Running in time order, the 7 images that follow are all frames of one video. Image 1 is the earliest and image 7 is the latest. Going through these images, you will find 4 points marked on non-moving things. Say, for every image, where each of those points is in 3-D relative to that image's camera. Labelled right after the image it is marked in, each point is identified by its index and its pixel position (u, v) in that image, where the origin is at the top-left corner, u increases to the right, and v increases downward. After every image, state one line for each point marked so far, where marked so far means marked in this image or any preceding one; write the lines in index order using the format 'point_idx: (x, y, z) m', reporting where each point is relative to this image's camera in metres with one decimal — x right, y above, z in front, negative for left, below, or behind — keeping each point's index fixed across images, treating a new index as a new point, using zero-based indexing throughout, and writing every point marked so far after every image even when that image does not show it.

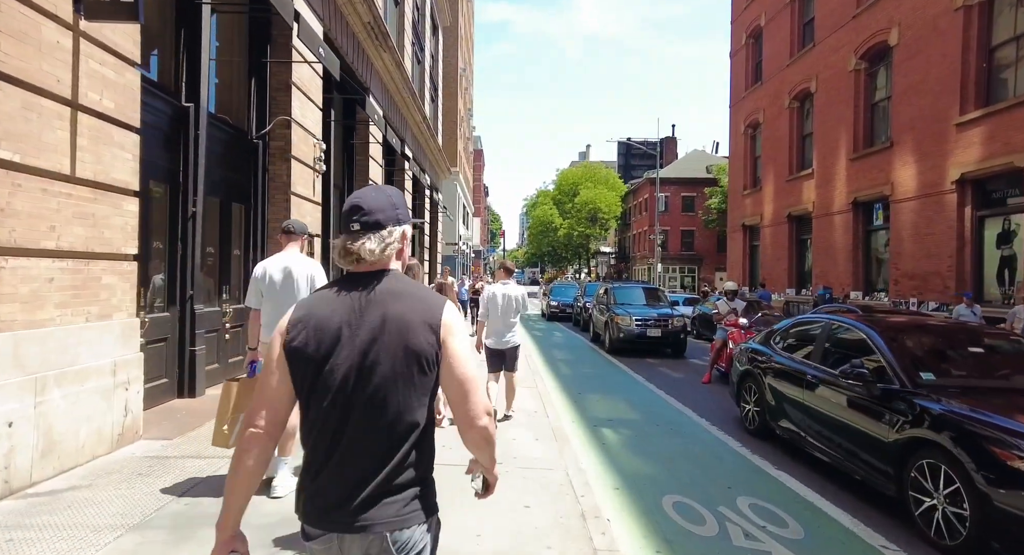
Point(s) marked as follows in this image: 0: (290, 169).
0: (-3.3, +1.6, +9.4) m
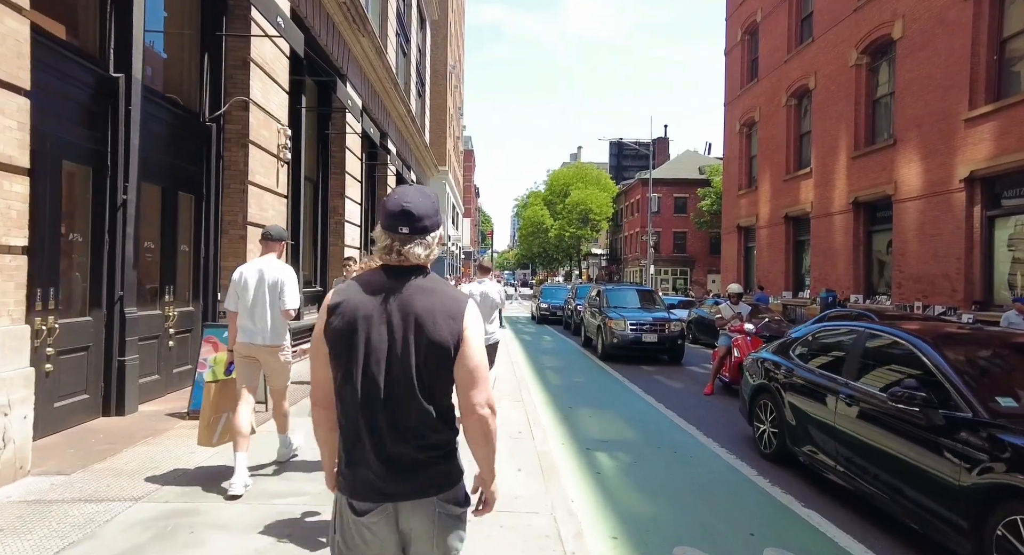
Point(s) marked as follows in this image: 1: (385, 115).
0: (-3.5, +1.6, +8.4) m
1: (-3.9, +4.8, +19.0) m
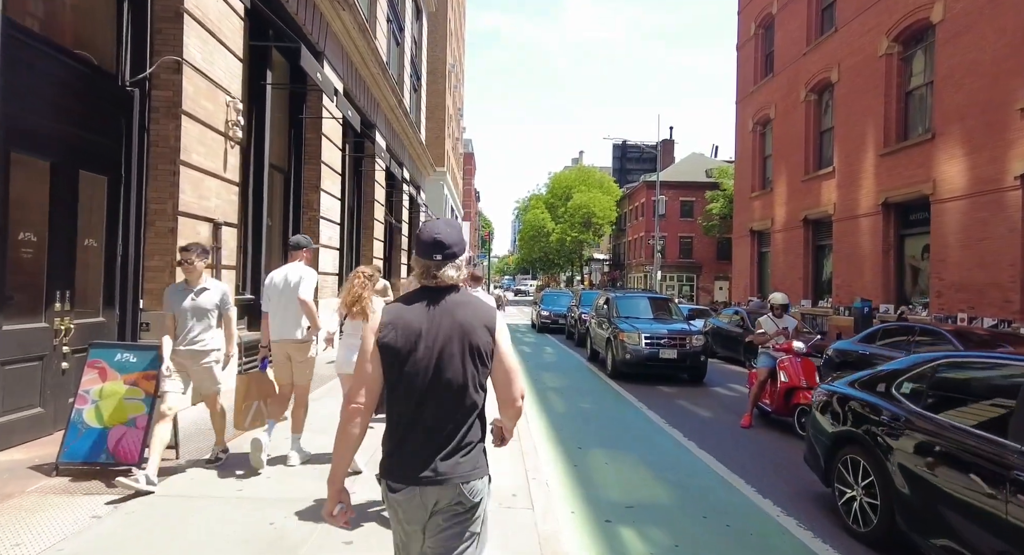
0: (-3.5, +1.6, +6.8) m
1: (-3.9, +4.7, +17.4) m
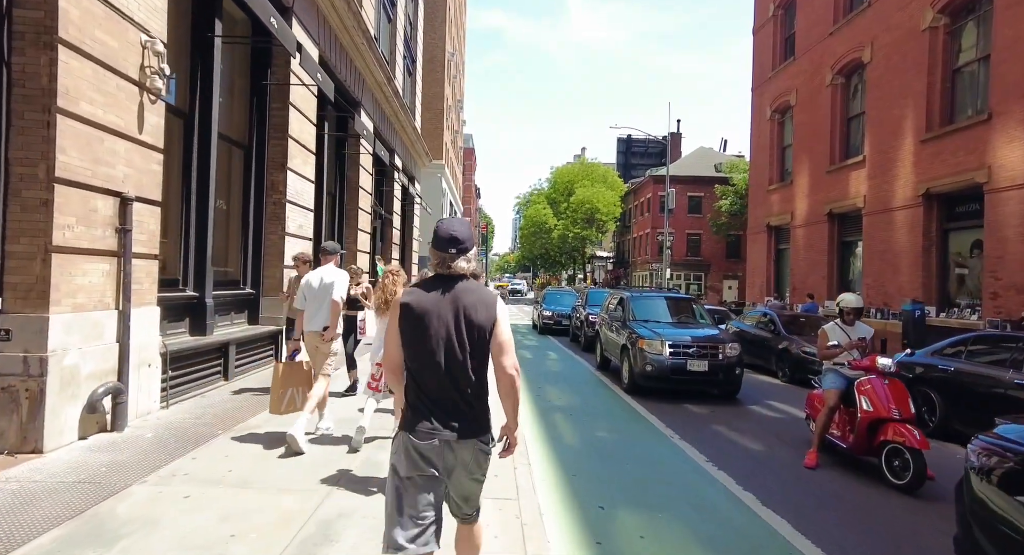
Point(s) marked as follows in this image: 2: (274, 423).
0: (-3.5, +1.6, +5.0) m
1: (-3.8, +4.8, +15.5) m
2: (-2.5, -1.5, +6.7) m
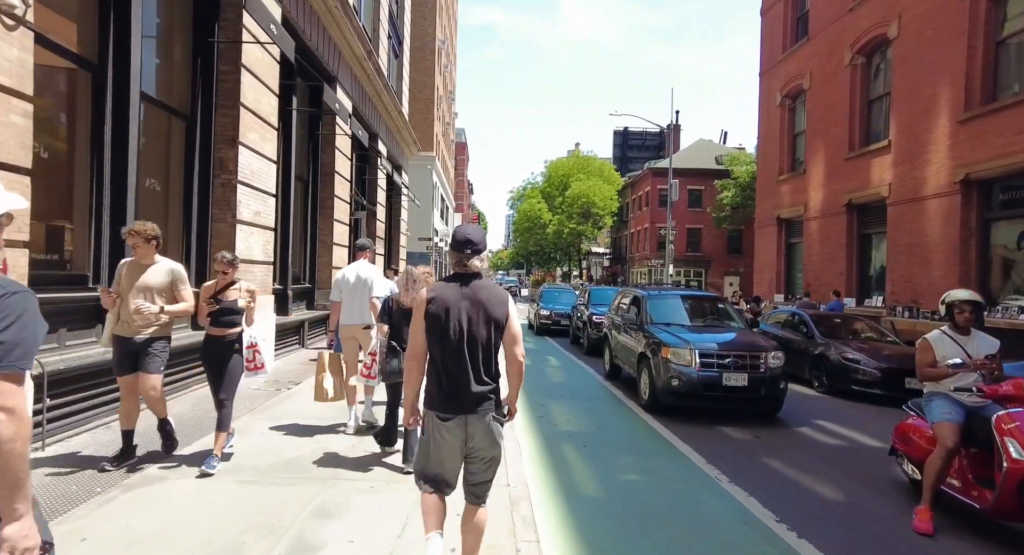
0: (-3.5, +1.7, +3.2) m
1: (-4.0, +4.9, +13.7) m
2: (-2.5, -1.5, +4.9) m
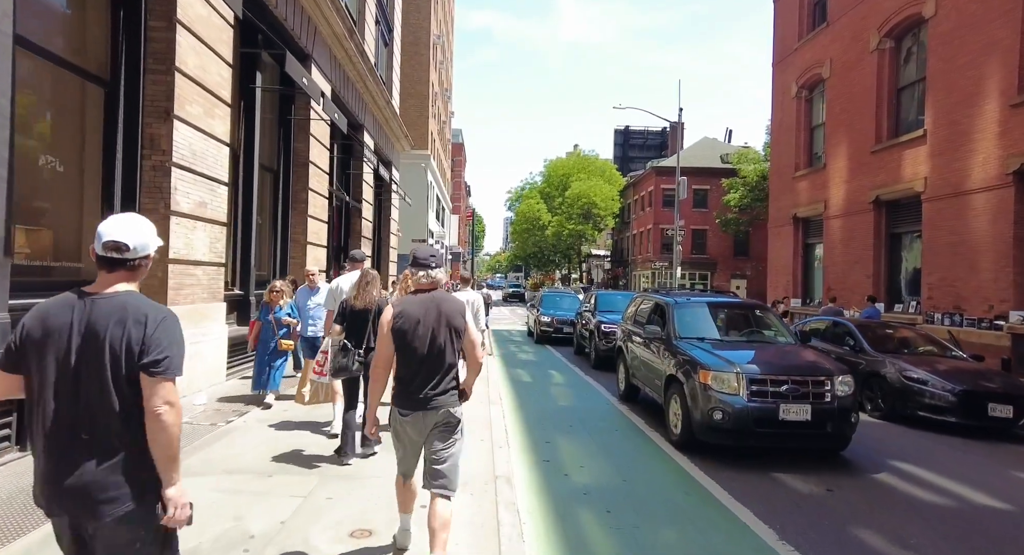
0: (-3.6, +1.7, +1.5) m
1: (-4.0, +4.8, +12.0) m
2: (-2.5, -1.5, +3.2) m
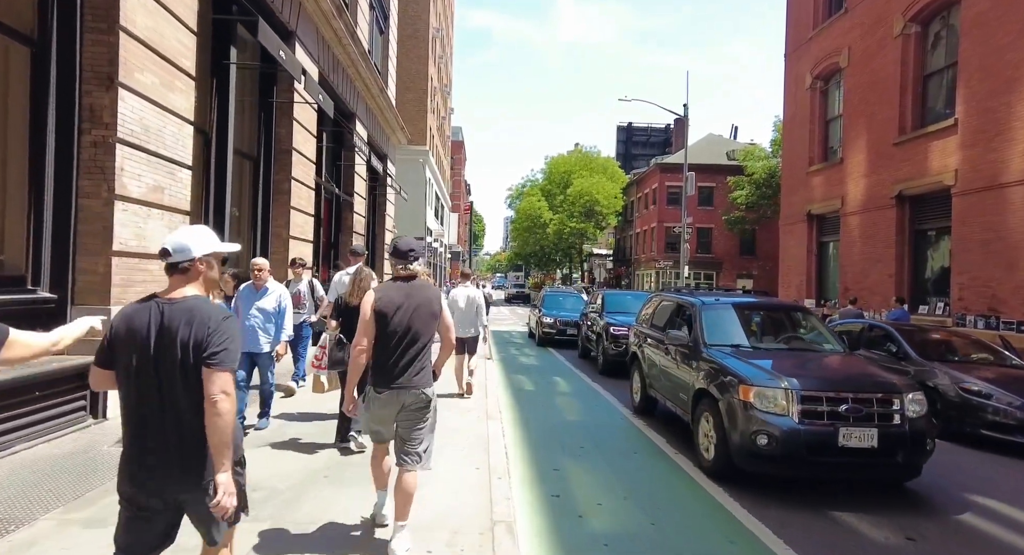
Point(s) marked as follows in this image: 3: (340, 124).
0: (-3.5, +1.7, +0.4) m
1: (-4.0, +4.9, +10.9) m
2: (-2.5, -1.5, +2.1) m
3: (-4.3, +3.8, +15.6) m
